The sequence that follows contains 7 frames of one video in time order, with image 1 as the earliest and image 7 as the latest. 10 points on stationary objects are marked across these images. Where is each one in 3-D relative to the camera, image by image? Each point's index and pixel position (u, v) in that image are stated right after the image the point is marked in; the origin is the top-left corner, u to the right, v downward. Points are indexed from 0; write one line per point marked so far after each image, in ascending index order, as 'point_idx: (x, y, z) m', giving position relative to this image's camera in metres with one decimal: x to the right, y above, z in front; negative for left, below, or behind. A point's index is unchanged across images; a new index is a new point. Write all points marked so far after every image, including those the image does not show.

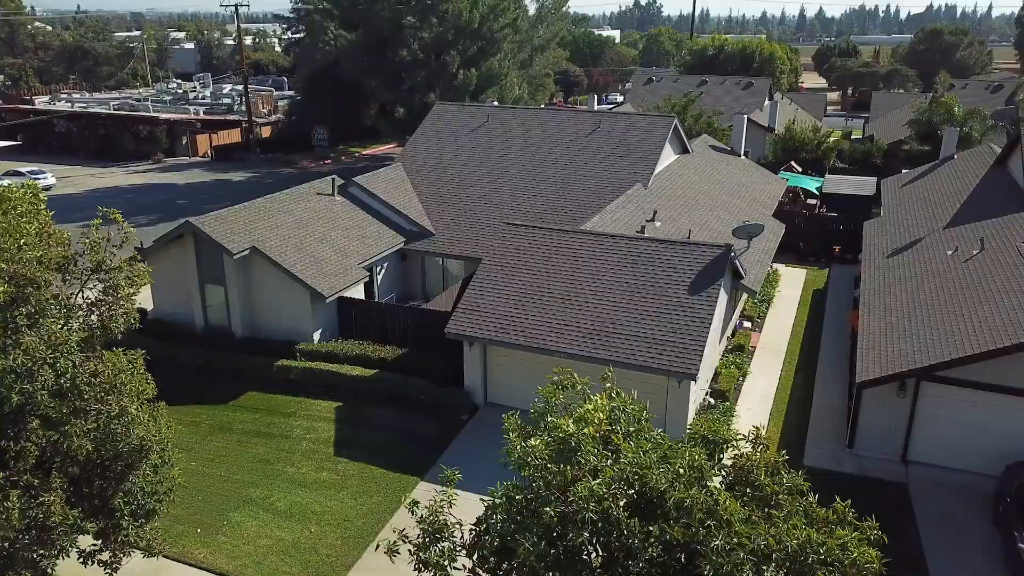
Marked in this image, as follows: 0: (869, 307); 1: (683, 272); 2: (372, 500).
0: (+7.9, -0.4, +17.7) m
1: (+3.6, +0.3, +16.7) m
2: (-2.5, -3.8, +14.3) m
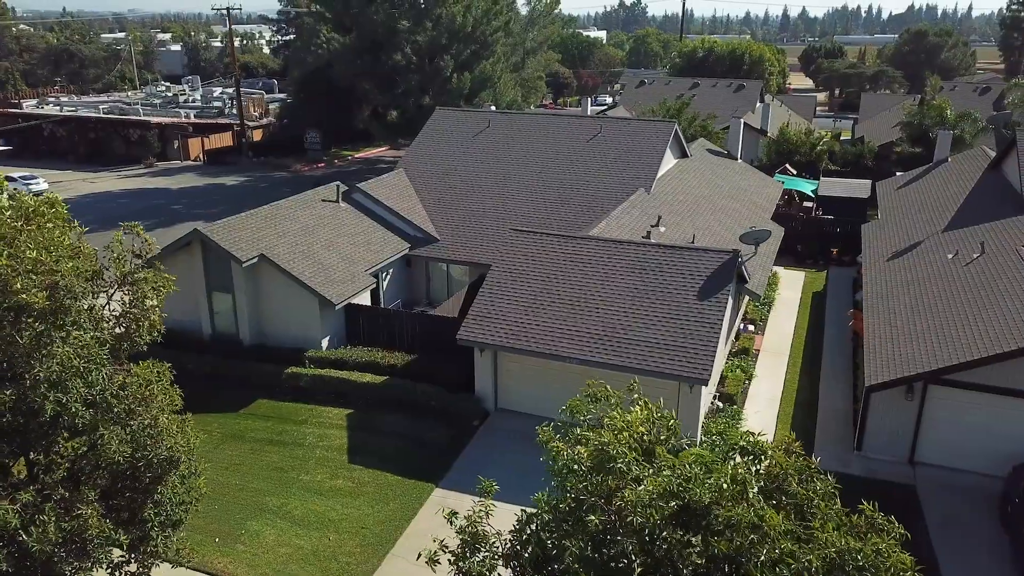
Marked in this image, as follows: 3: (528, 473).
0: (+8.1, -0.5, +18.0) m
1: (+3.8, +0.2, +16.9) m
2: (-2.2, -3.9, +14.4) m
3: (+0.3, -3.6, +15.4) m
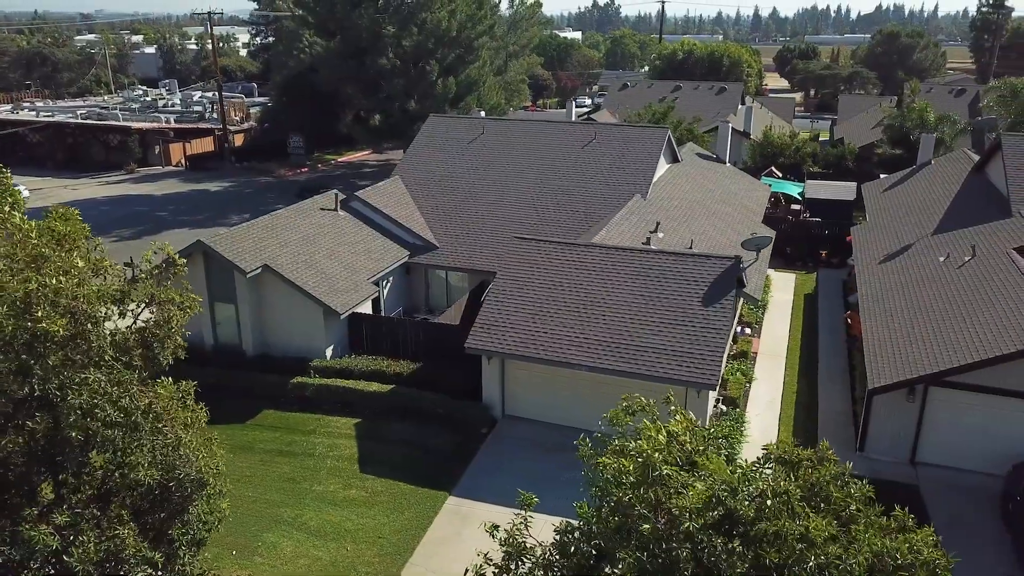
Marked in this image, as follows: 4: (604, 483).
0: (+8.2, -0.6, +18.4) m
1: (+4.0, +0.1, +17.1) m
2: (-1.9, -4.1, +14.5) m
3: (+0.5, -3.8, +15.6) m
4: (+1.0, -1.9, +8.5) m
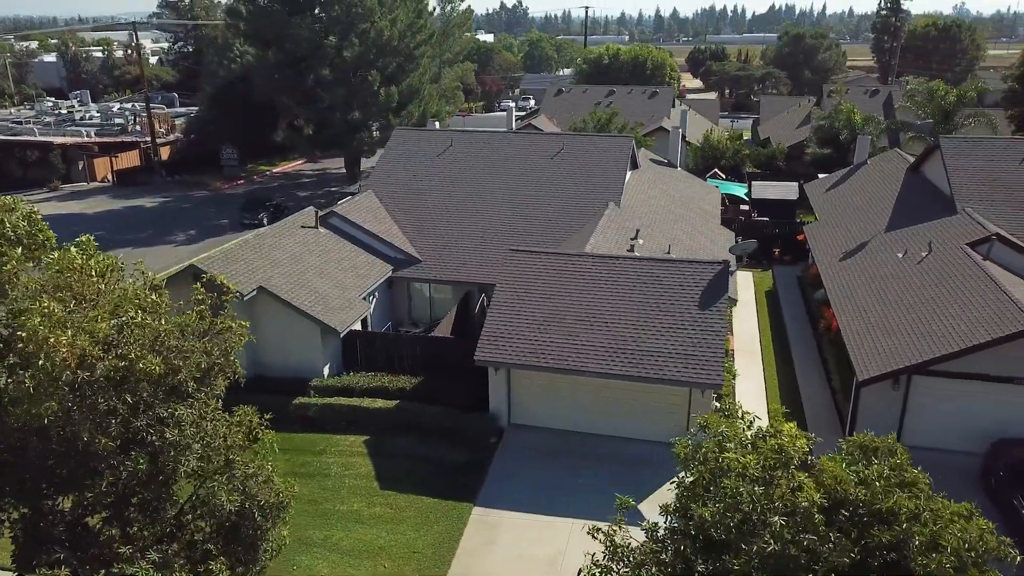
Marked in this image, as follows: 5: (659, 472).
0: (+8.1, -0.5, +19.7) m
1: (+4.0, 0.0, +18.0) m
2: (-1.4, -4.5, +14.8) m
3: (+0.9, -4.0, +16.1) m
4: (+2.0, -2.1, +9.1) m
5: (+3.0, -3.8, +16.4) m
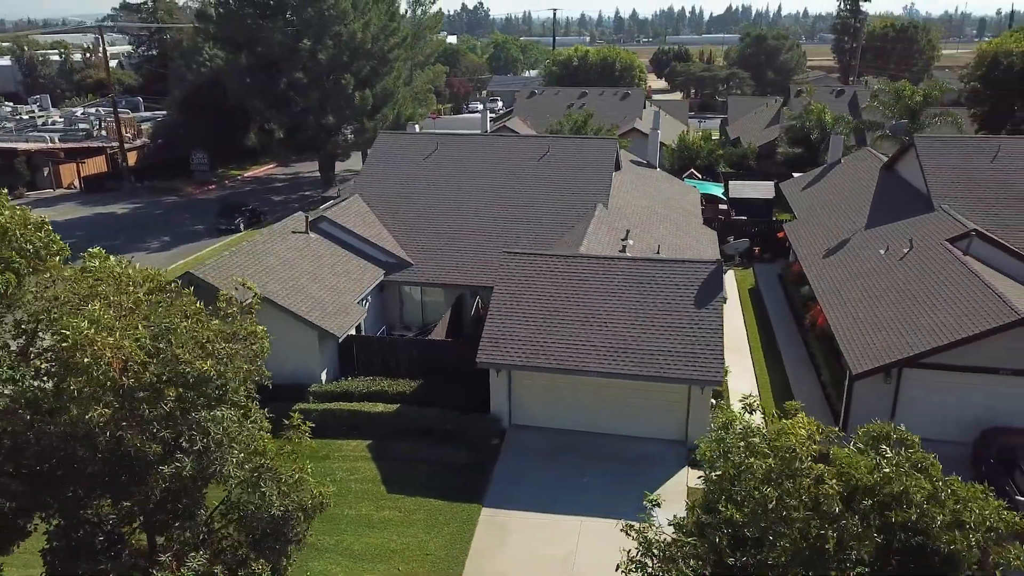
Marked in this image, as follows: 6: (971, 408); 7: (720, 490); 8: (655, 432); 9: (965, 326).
0: (+8.0, -0.4, +20.2) m
1: (+4.0, 0.0, +18.4) m
2: (-1.2, -4.5, +14.9) m
3: (+1.0, -4.1, +16.3) m
4: (+2.4, -2.1, +9.3) m
5: (+3.1, -3.8, +16.7) m
6: (+9.6, -2.5, +16.8) m
7: (+2.4, -2.3, +9.3) m
8: (+3.2, -3.2, +17.8) m
9: (+9.3, -0.8, +16.4) m
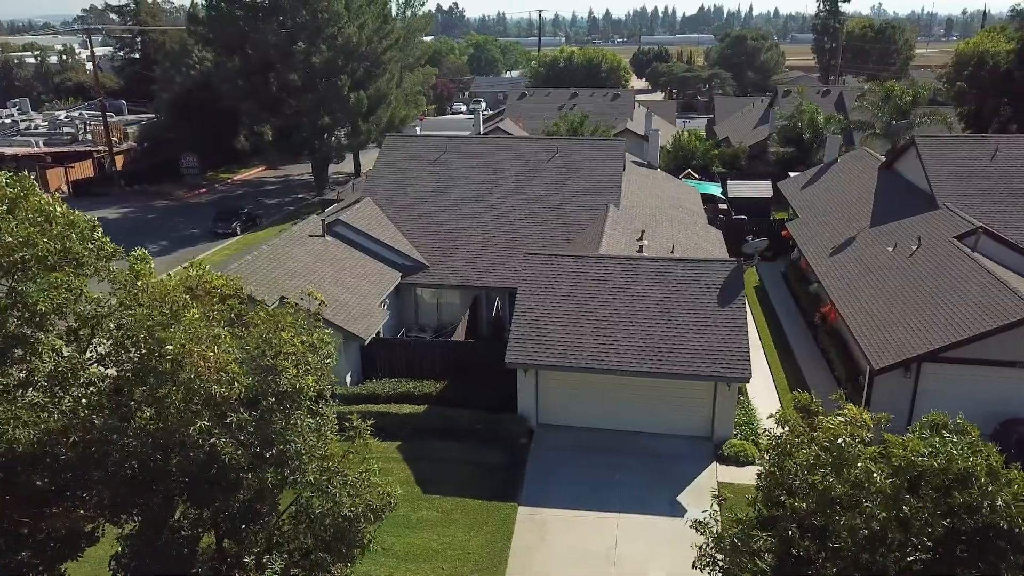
0: (+8.6, -0.3, +20.7) m
1: (+4.5, 0.0, +18.7) m
2: (-0.5, -4.6, +15.1) m
3: (+1.7, -4.1, +16.6) m
4: (+3.3, -2.1, +9.6) m
5: (+3.8, -3.8, +17.0) m
6: (+10.2, -2.4, +17.3) m
7: (+3.2, -2.3, +9.6) m
8: (+3.8, -3.2, +18.1) m
9: (+9.9, -0.7, +16.9) m
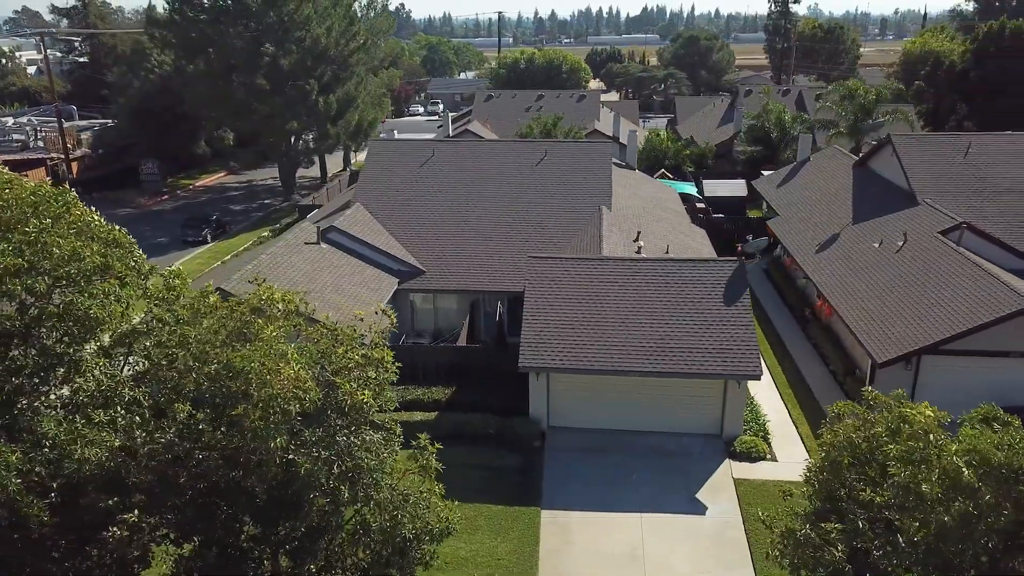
0: (+8.6, -0.2, +21.2) m
1: (+4.7, 0.0, +19.0) m
2: (0.0, -4.7, +15.1) m
3: (+2.1, -4.1, +16.7) m
4: (+4.0, -2.1, +9.9) m
5: (+4.1, -3.8, +17.3) m
6: (+10.5, -2.3, +17.9) m
7: (+4.0, -2.3, +9.8) m
8: (+4.1, -3.2, +18.3) m
9: (+10.2, -0.6, +17.5) m
